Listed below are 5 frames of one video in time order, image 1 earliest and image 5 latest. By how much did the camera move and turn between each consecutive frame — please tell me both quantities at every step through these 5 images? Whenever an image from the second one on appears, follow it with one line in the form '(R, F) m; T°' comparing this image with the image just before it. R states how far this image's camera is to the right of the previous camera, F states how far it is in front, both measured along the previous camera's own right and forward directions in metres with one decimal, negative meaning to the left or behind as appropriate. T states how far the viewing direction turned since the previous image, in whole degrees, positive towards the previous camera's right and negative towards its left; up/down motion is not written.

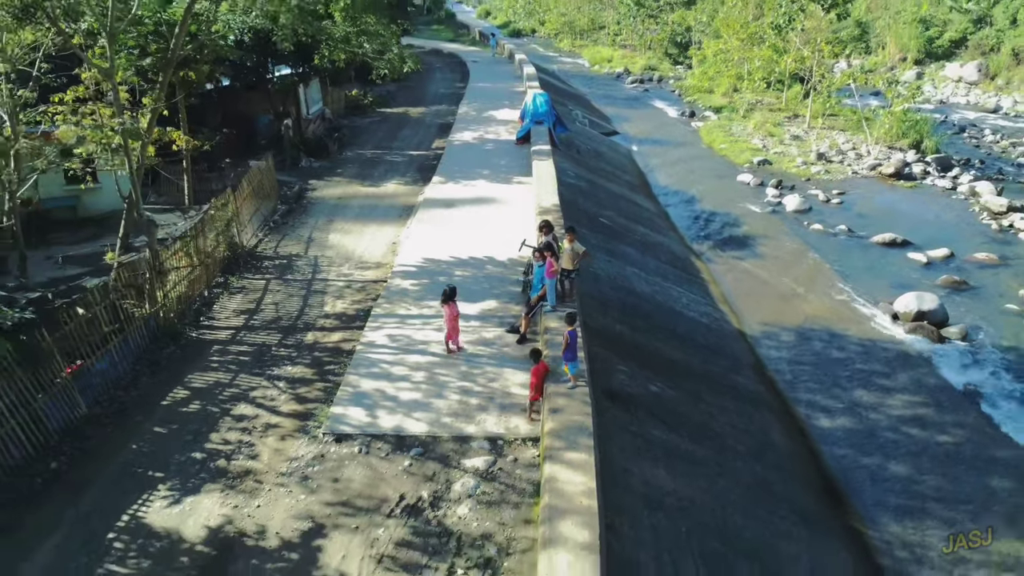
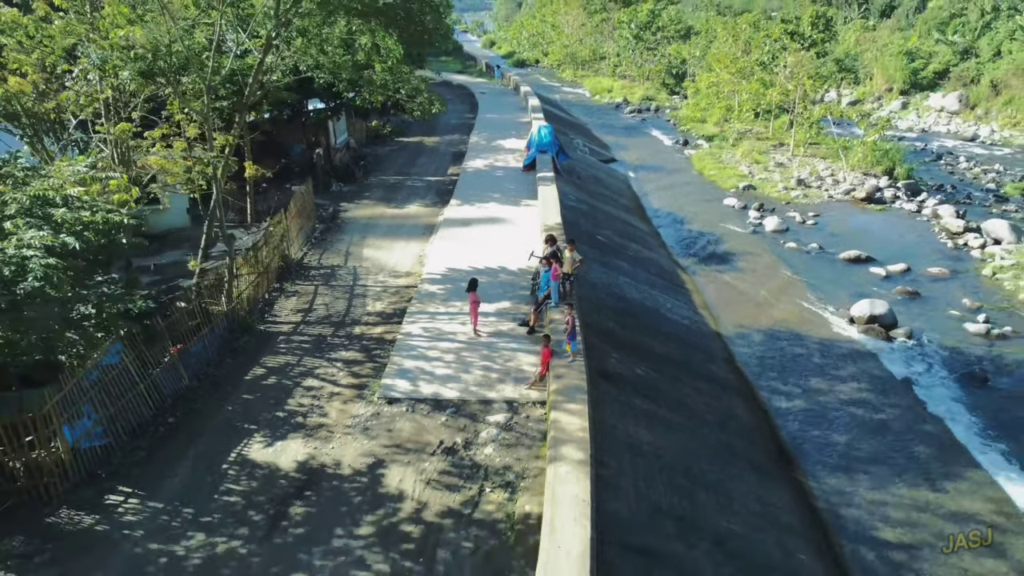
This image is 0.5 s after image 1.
(-0.1, -1.6) m; 0°
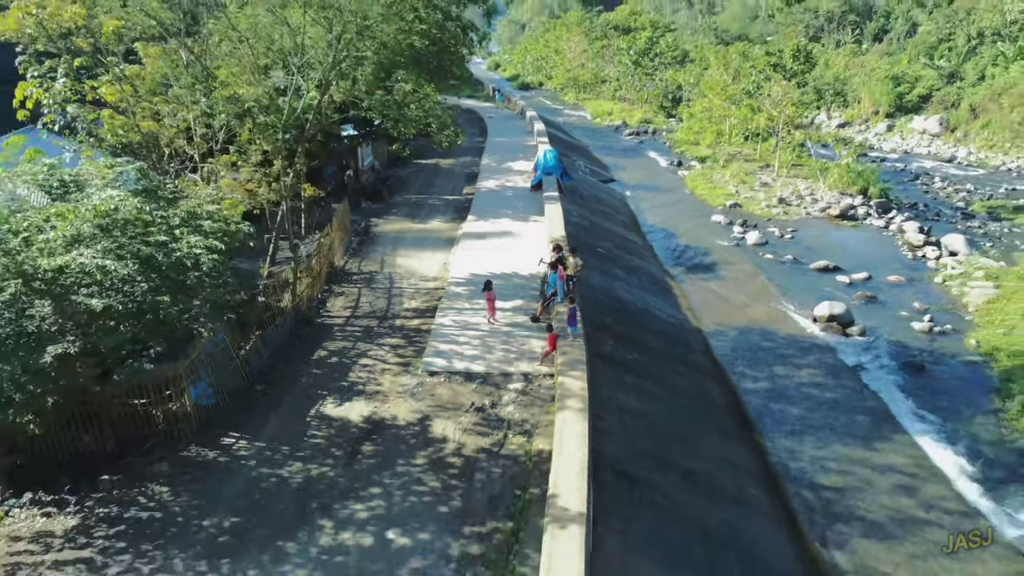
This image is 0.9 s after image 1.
(-0.1, -1.9) m; 0°
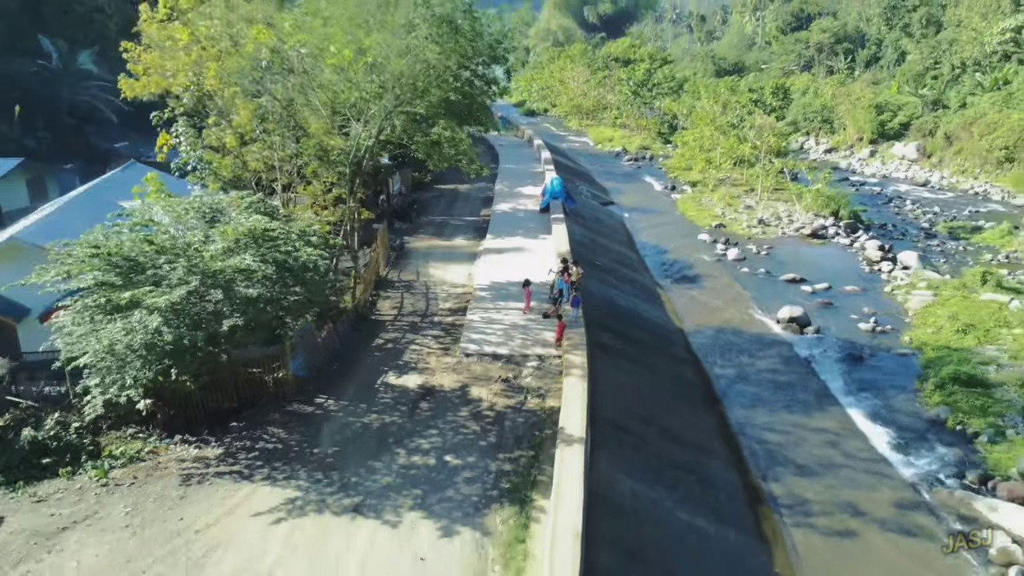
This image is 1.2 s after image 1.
(-0.2, -2.6) m; 0°
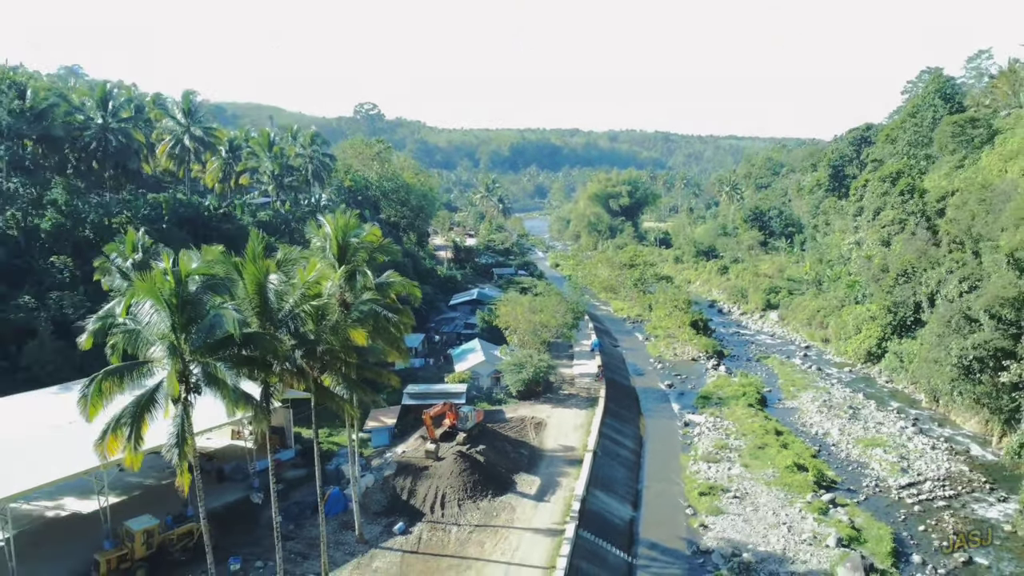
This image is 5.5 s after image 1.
(-2.6, -37.1) m; -2°
